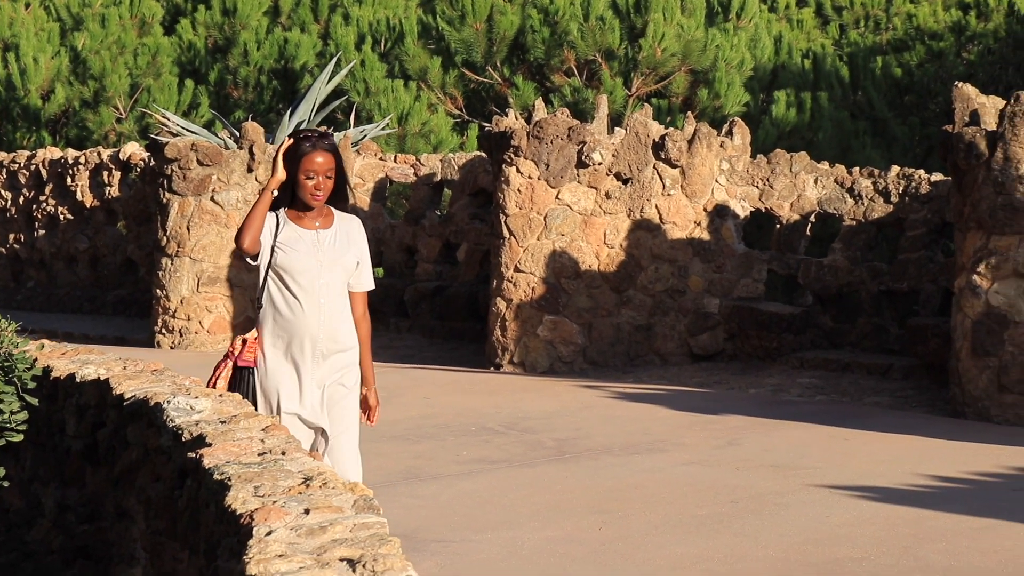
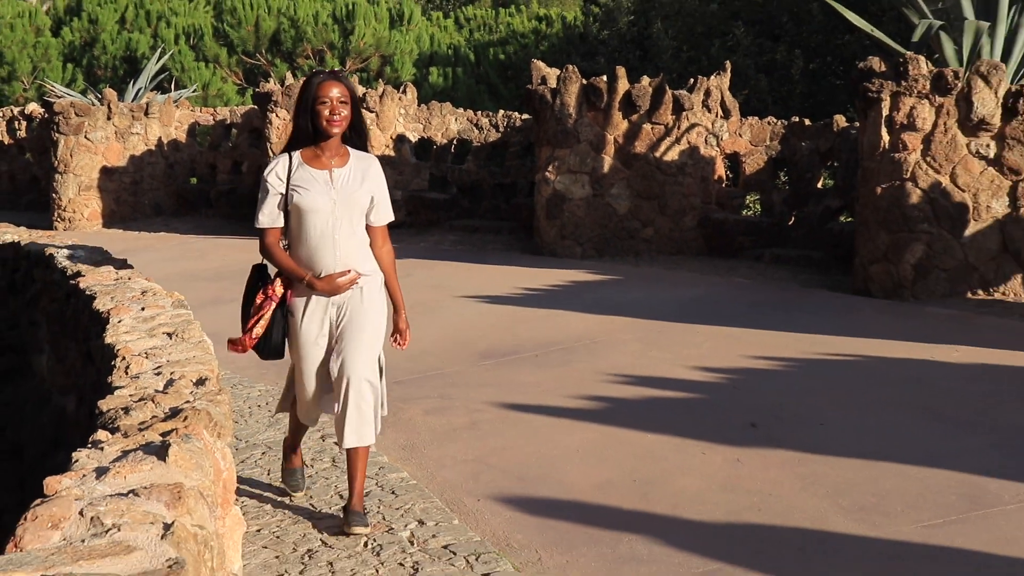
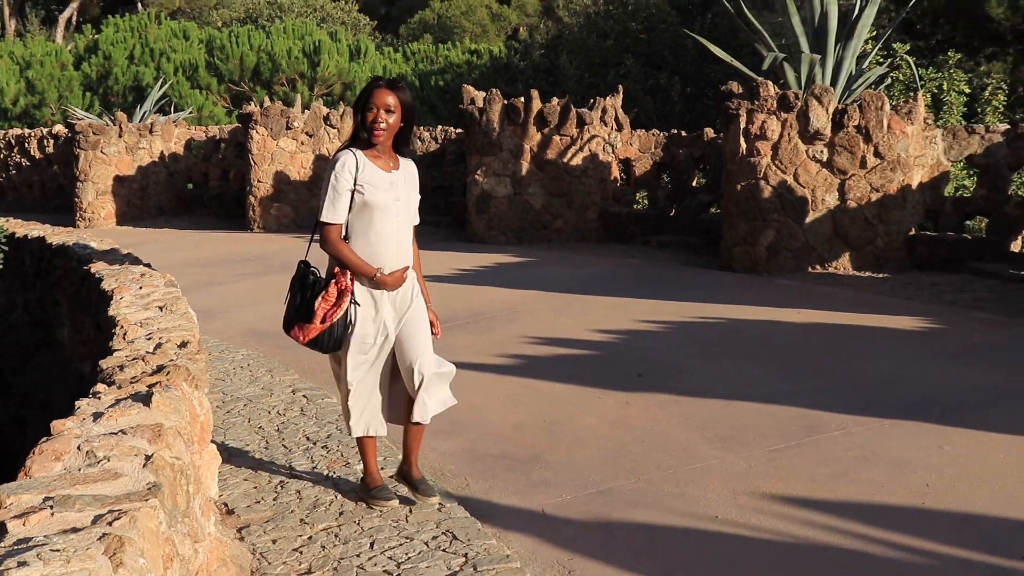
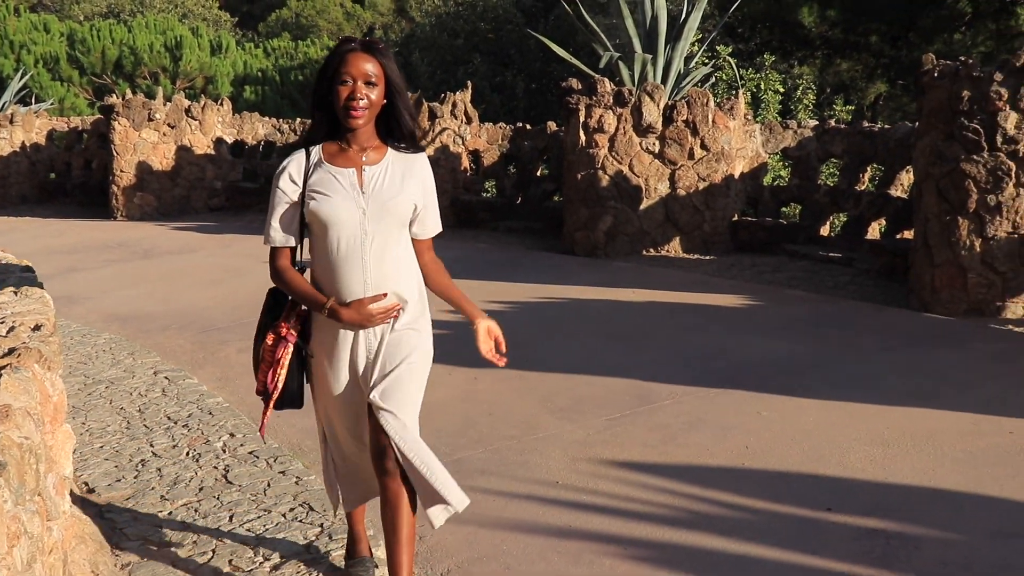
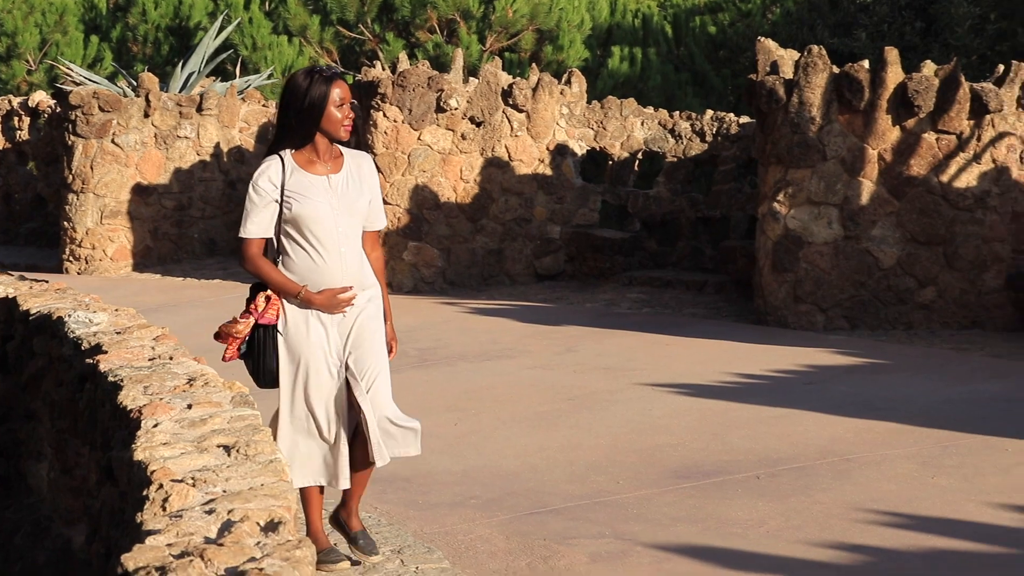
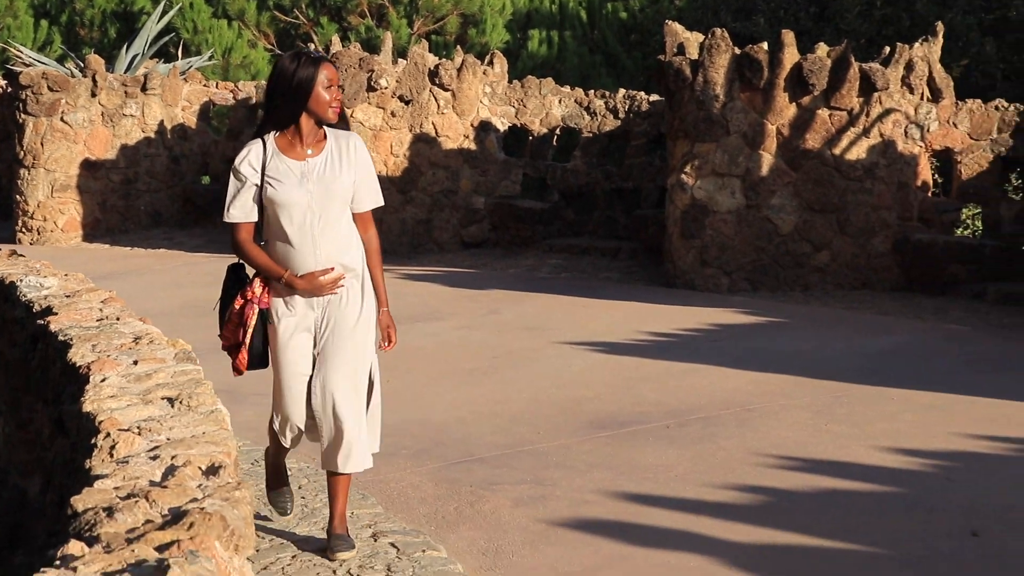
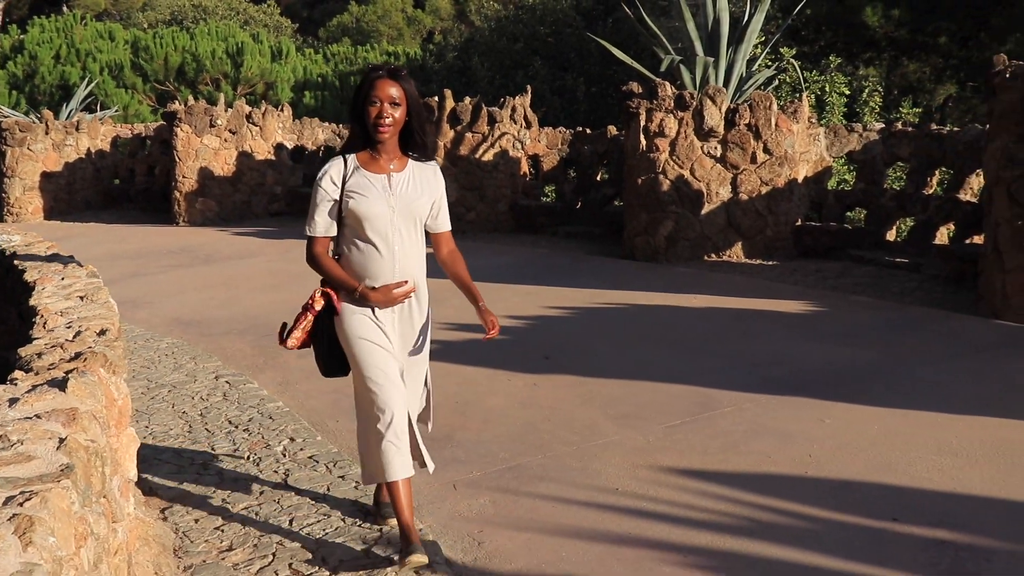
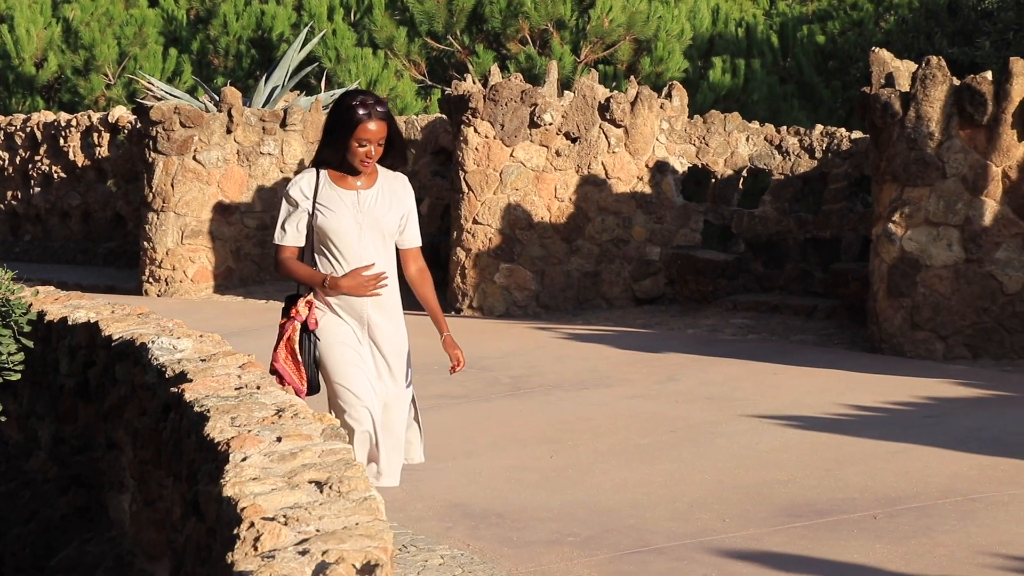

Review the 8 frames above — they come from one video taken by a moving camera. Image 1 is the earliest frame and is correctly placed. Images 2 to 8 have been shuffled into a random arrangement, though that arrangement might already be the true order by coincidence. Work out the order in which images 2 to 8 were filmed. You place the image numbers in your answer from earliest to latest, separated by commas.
8, 5, 6, 2, 3, 7, 4
